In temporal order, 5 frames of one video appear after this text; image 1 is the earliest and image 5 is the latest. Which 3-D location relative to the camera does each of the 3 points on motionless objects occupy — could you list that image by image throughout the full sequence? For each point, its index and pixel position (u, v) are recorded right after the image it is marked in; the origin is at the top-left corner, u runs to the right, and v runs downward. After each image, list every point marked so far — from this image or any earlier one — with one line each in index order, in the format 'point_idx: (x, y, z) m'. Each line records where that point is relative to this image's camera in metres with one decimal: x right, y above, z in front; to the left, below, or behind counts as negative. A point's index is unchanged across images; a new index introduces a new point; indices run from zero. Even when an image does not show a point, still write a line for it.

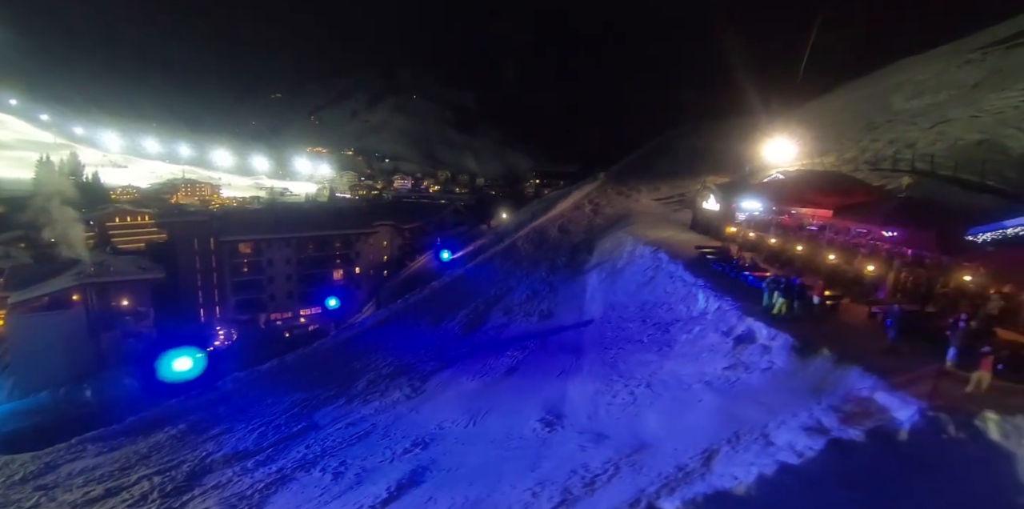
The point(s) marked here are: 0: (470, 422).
0: (-1.4, -4.0, +10.6) m
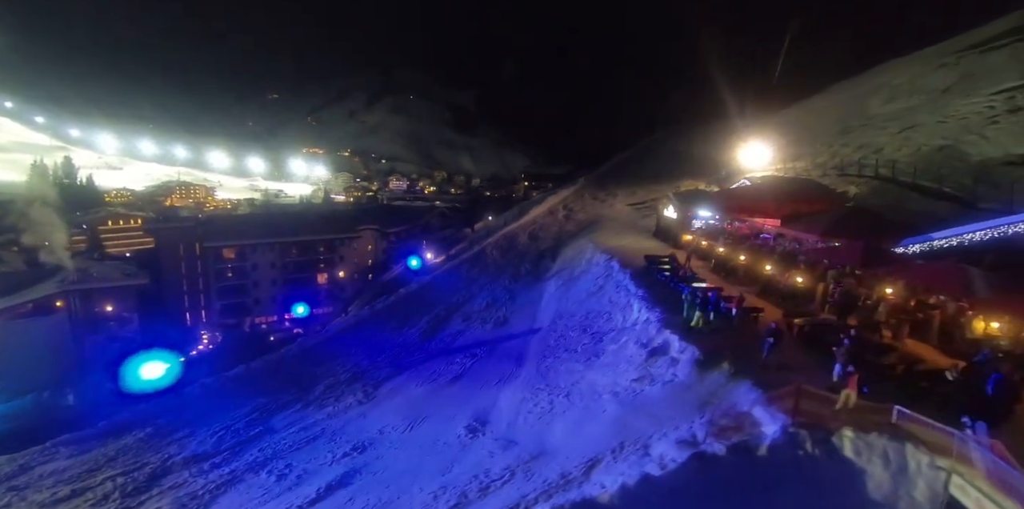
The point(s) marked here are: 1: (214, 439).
0: (-2.9, -4.3, +10.8) m
1: (-11.1, -6.6, +15.2) m
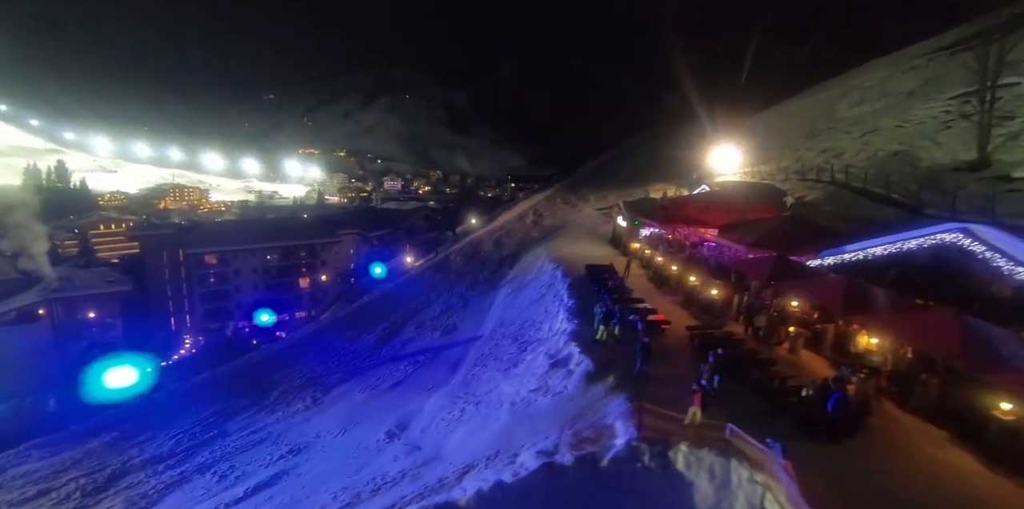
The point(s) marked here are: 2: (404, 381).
0: (-4.7, -4.7, +11.2) m
1: (-12.9, -7.0, +15.6) m
2: (-3.4, -3.8, +12.7) m
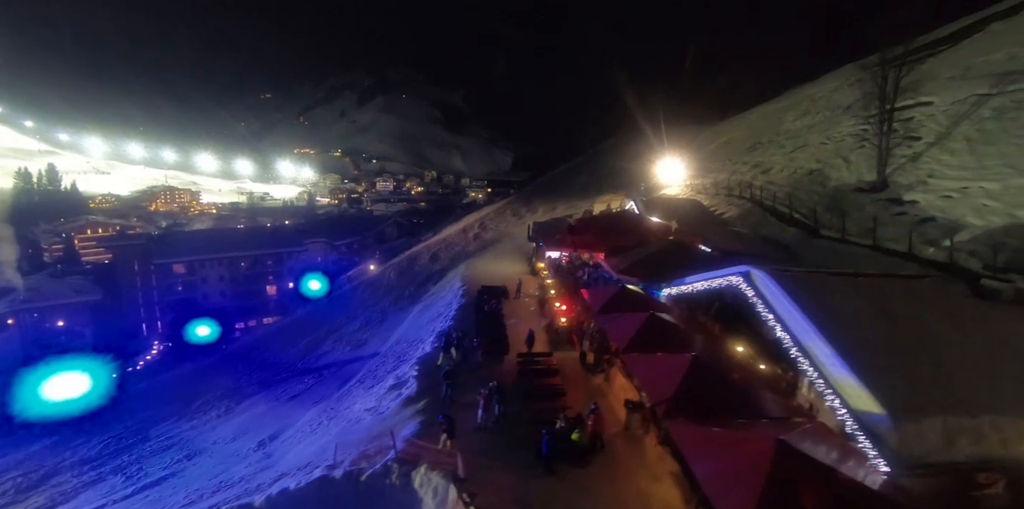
0: (-8.3, -5.5, +12.2) m
1: (-16.4, -7.8, +16.5) m
2: (-6.9, -4.6, +13.6) m
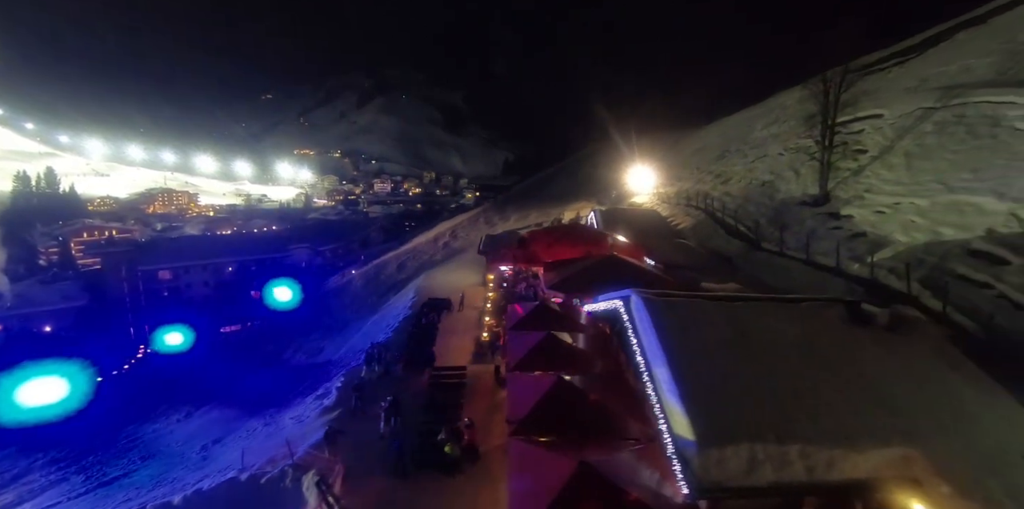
0: (-10.4, -6.0, +13.0) m
1: (-18.5, -8.3, +17.3) m
2: (-9.0, -5.2, +14.4) m
